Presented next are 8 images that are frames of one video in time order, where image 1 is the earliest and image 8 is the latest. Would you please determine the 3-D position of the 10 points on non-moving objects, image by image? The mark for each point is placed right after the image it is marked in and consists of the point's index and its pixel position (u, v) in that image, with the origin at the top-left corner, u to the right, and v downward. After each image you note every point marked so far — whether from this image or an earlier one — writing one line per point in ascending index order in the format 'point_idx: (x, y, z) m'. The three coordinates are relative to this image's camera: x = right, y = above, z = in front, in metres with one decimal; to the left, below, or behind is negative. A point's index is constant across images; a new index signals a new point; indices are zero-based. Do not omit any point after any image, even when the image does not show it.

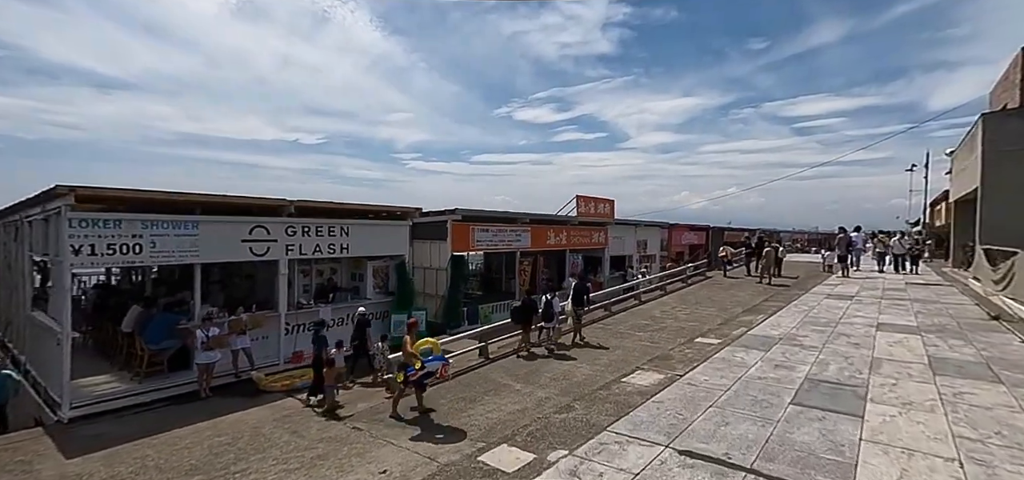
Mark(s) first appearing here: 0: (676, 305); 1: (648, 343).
0: (+5.5, -2.2, +15.8) m
1: (+3.4, -2.6, +11.7) m
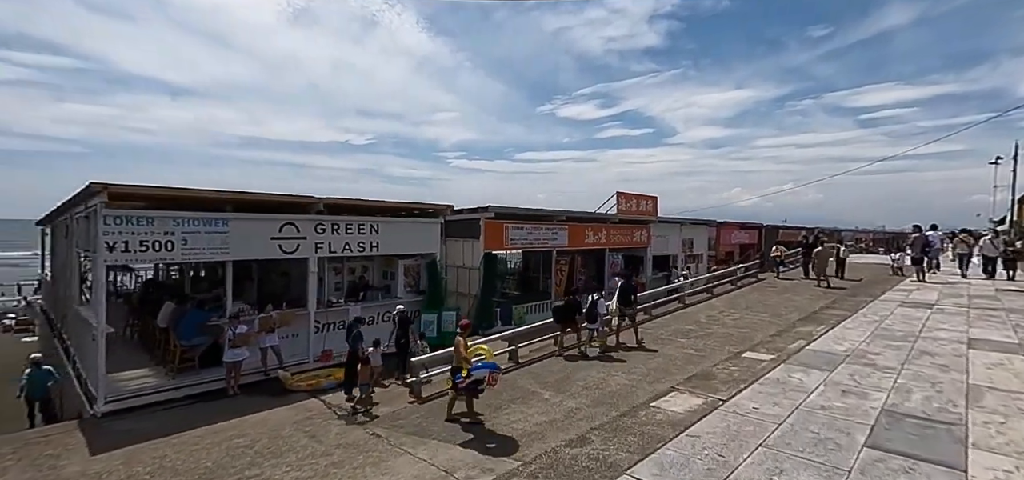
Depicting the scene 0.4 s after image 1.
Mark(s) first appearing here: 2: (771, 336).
0: (+6.7, -2.2, +14.8) m
1: (+4.1, -2.6, +10.8) m
2: (+6.1, -2.4, +11.1) m
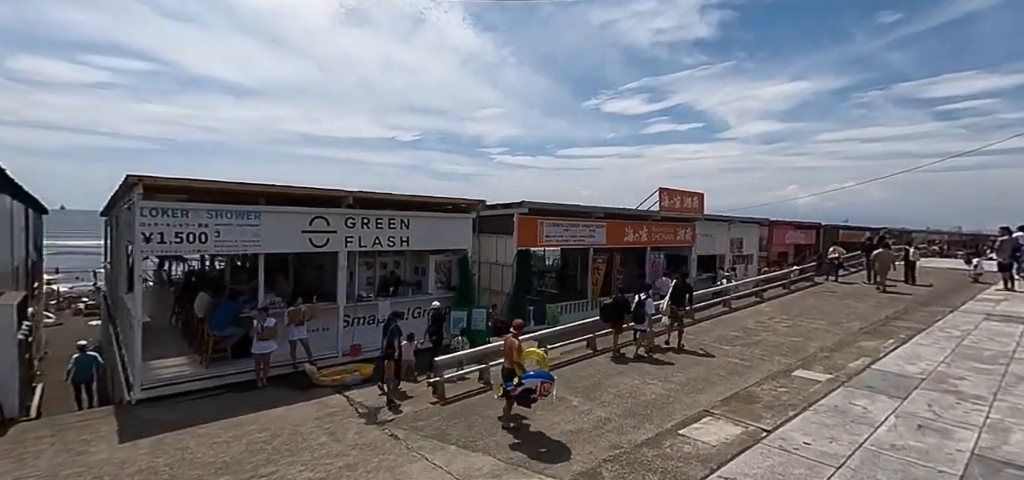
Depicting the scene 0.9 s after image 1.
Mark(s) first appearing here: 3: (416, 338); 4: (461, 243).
0: (+7.6, -2.2, +13.7) m
1: (+4.8, -2.6, +10.0) m
2: (+6.8, -2.4, +10.1) m
3: (-2.5, -2.5, +12.4) m
4: (-1.4, -0.1, +12.8) m
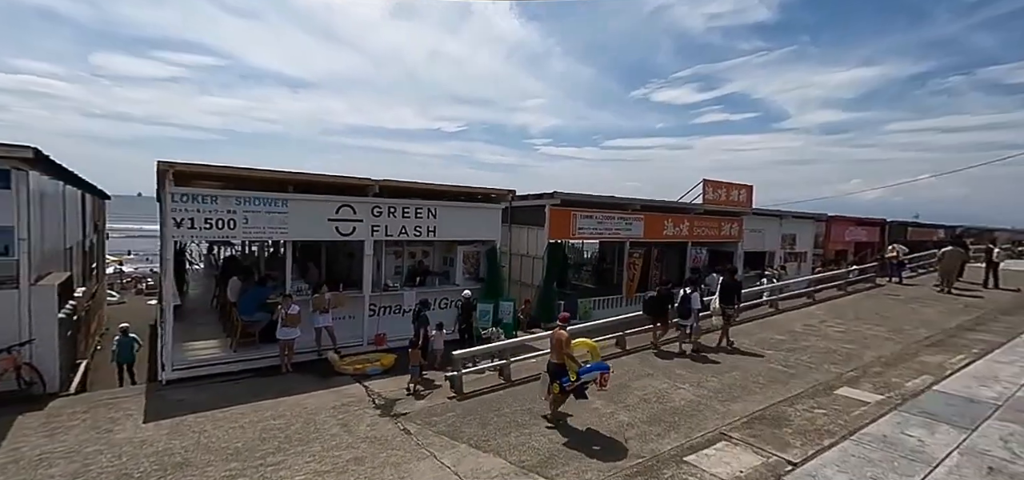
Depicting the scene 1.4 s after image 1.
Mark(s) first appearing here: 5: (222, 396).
0: (+8.4, -2.1, +12.6) m
1: (+5.2, -2.5, +9.2) m
2: (+7.3, -2.4, +9.1) m
3: (-1.8, -2.3, +12.2) m
4: (-0.6, +0.2, +12.5) m
5: (-4.8, -2.6, +7.8) m
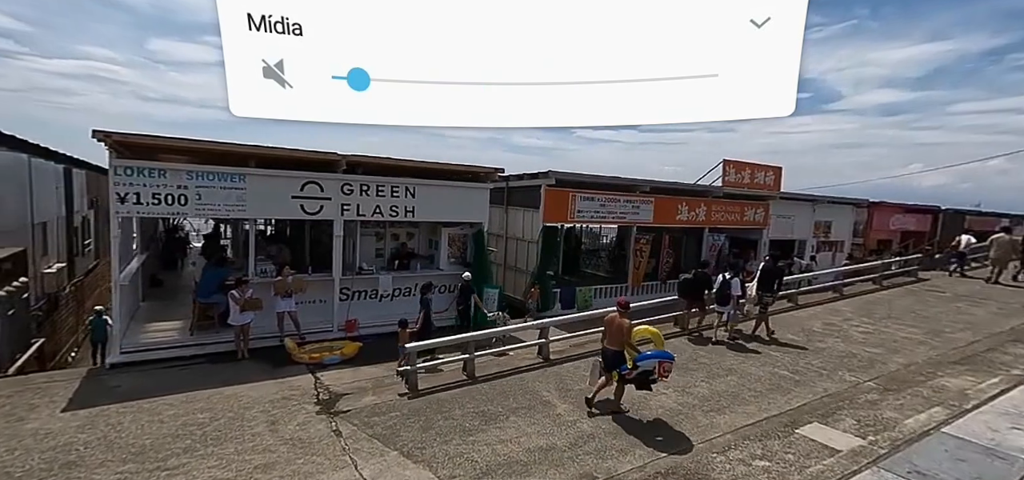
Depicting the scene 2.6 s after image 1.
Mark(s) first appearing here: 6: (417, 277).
0: (+8.1, -1.8, +11.2) m
1: (+4.7, -2.3, +8.0) m
2: (+6.7, -2.2, +7.8) m
3: (-2.1, -1.8, +11.5) m
4: (-0.9, +0.6, +11.6) m
5: (-5.5, -2.2, +7.4) m
6: (-2.3, -0.9, +11.5) m
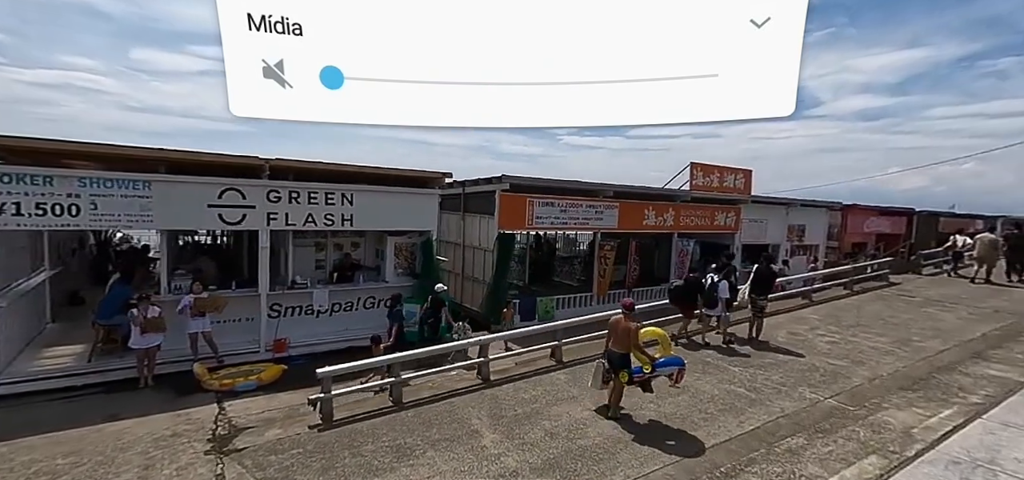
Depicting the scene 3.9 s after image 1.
0: (+7.0, -1.9, +10.6) m
1: (+3.6, -2.4, +7.4) m
2: (+5.6, -2.2, +7.2) m
3: (-3.3, -2.1, +10.7) m
4: (-2.1, +0.4, +10.9) m
5: (-6.5, -2.5, +6.5) m
6: (-3.5, -1.1, +10.7) m
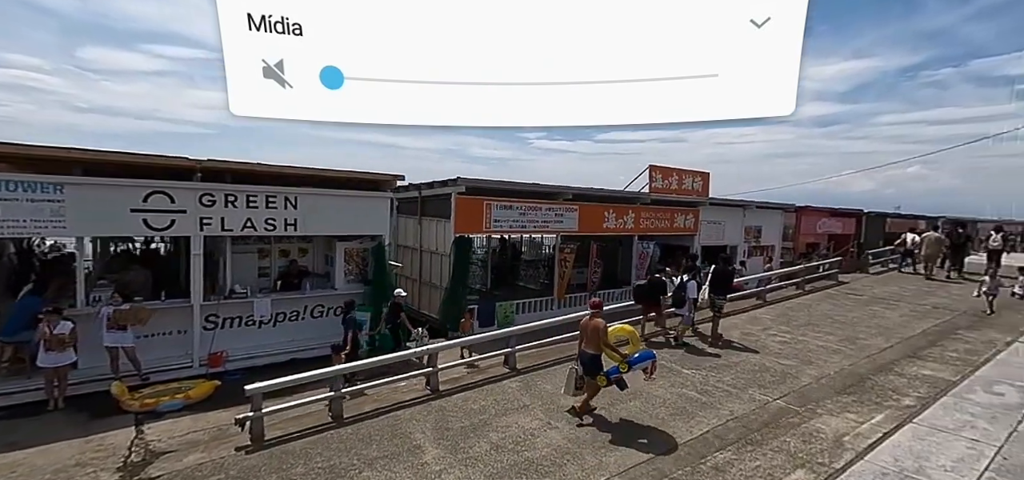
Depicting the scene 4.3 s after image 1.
0: (+6.0, -2.0, +10.8) m
1: (+2.8, -2.4, +7.3) m
2: (+4.8, -2.3, +7.2) m
3: (-4.3, -2.2, +10.2) m
4: (-3.1, +0.3, +10.5) m
5: (-7.2, -2.6, +5.8) m
6: (-4.5, -1.3, +10.2) m
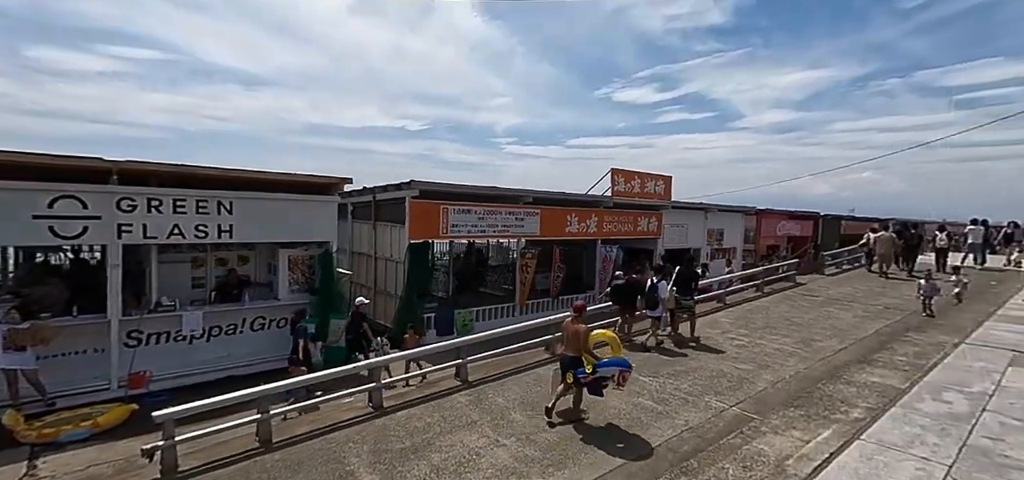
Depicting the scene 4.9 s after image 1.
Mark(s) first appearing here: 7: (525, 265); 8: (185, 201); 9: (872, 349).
0: (+5.0, -2.0, +10.7) m
1: (+2.0, -2.5, +7.1) m
2: (+4.1, -2.3, +7.1) m
3: (-5.2, -2.4, +9.5) m
4: (-4.1, +0.1, +9.9) m
5: (-7.9, -2.7, +4.9) m
6: (-5.4, -1.4, +9.5) m
7: (+0.5, -0.8, +14.8) m
8: (-5.8, +0.7, +8.4) m
9: (+7.0, -2.0, +9.2) m
